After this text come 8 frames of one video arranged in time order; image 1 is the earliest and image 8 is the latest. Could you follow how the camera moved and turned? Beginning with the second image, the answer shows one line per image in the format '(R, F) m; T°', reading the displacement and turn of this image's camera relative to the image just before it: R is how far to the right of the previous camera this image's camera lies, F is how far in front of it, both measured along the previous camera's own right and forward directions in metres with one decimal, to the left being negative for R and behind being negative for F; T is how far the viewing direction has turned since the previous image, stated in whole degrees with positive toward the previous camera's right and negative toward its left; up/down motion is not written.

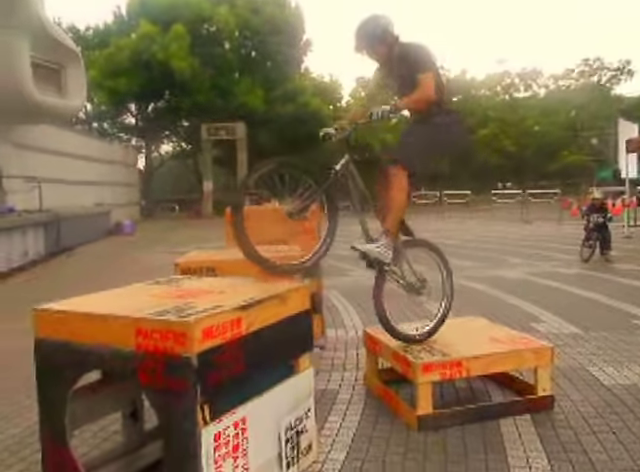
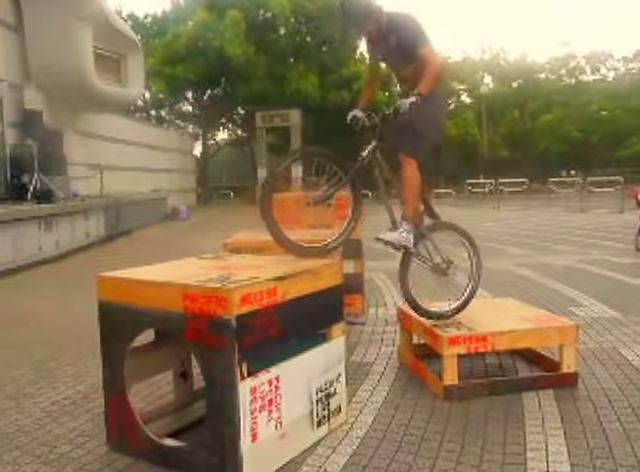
(+0.1, -0.3) m; -6°
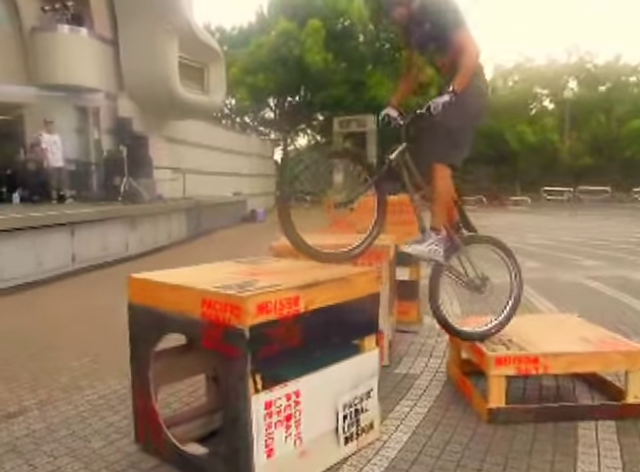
(+0.3, +0.2) m; -8°
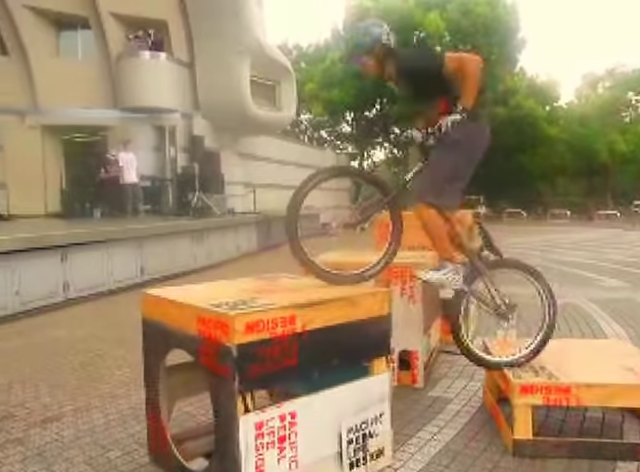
(+0.4, +0.1) m; -9°
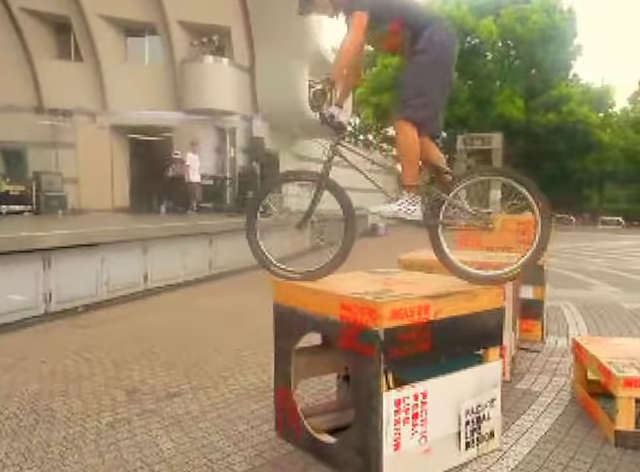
(-0.6, -0.4) m; -4°
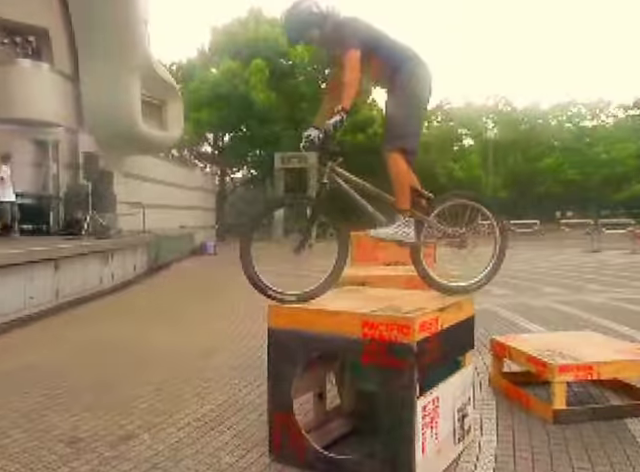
(-1.3, +0.1) m; +21°
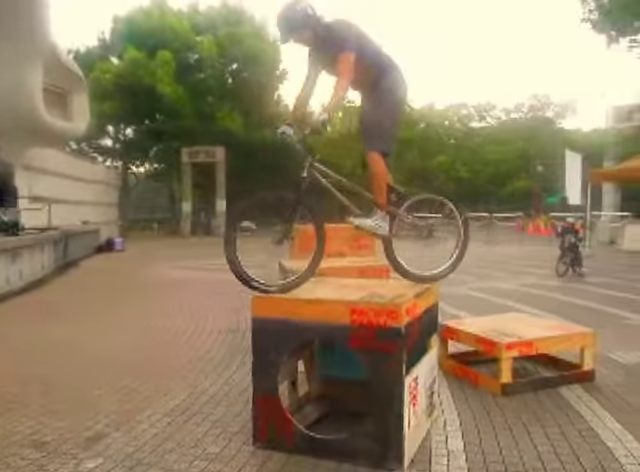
(-0.6, -0.1) m; +11°
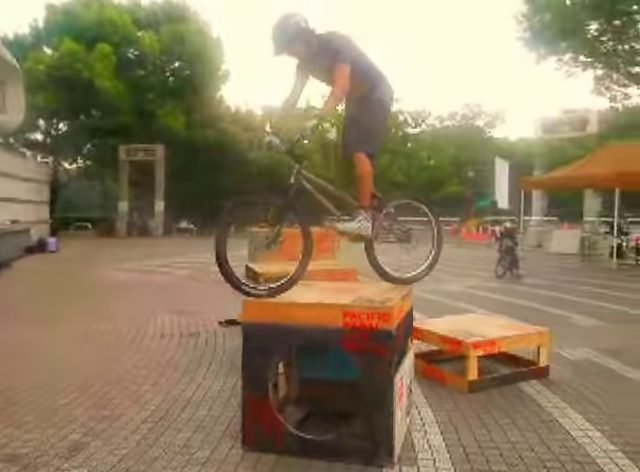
(-0.4, -0.1) m; +7°
